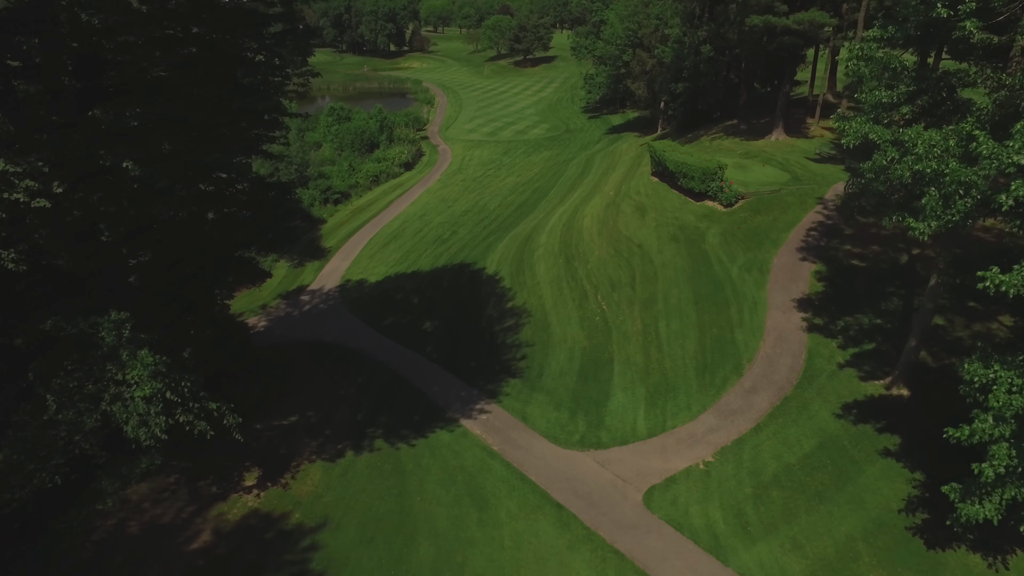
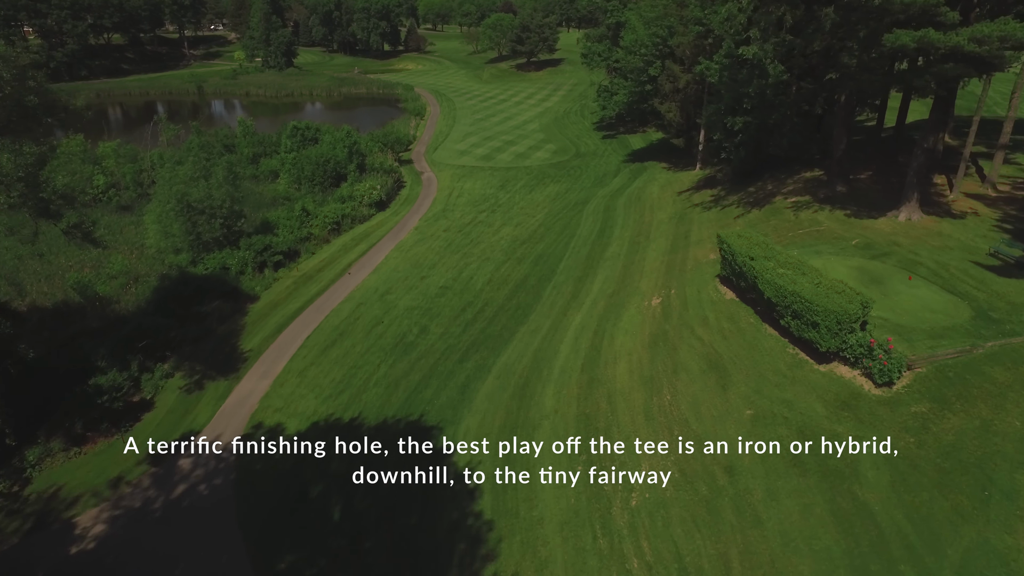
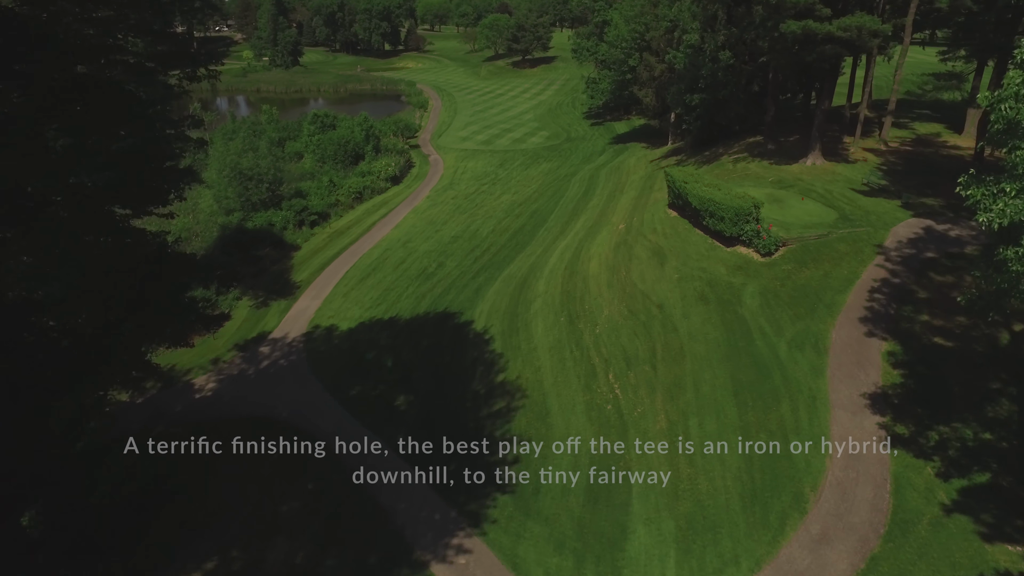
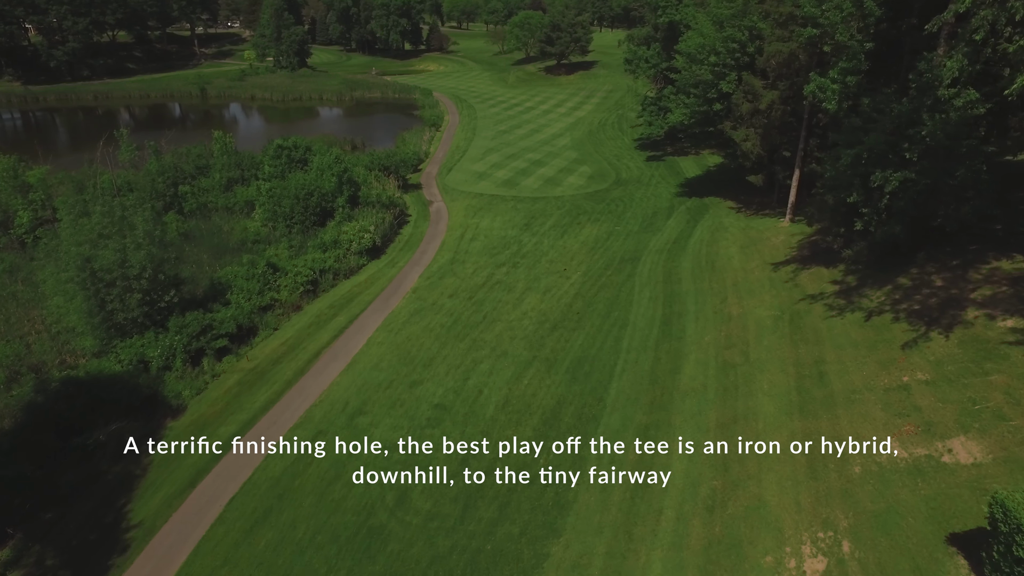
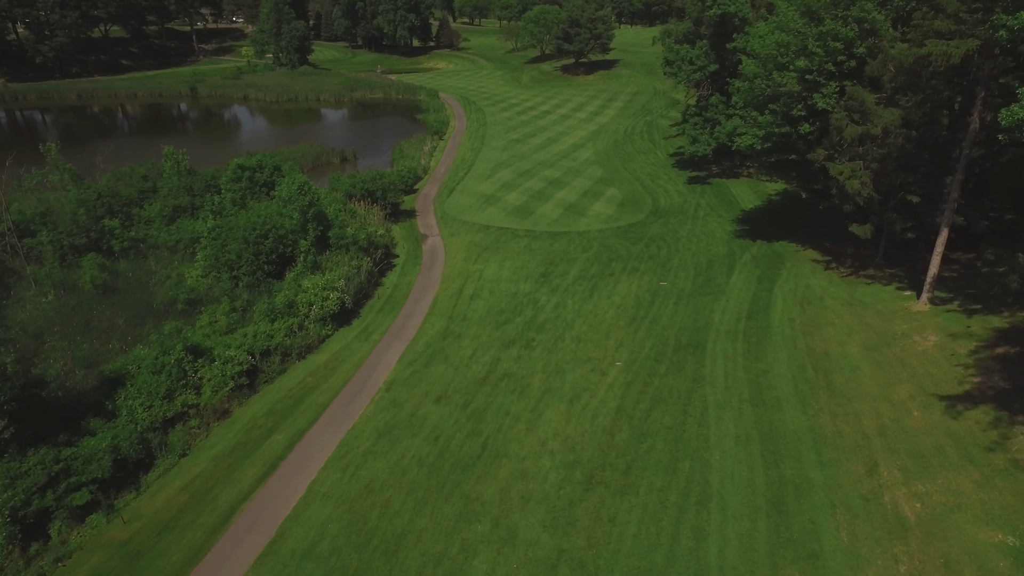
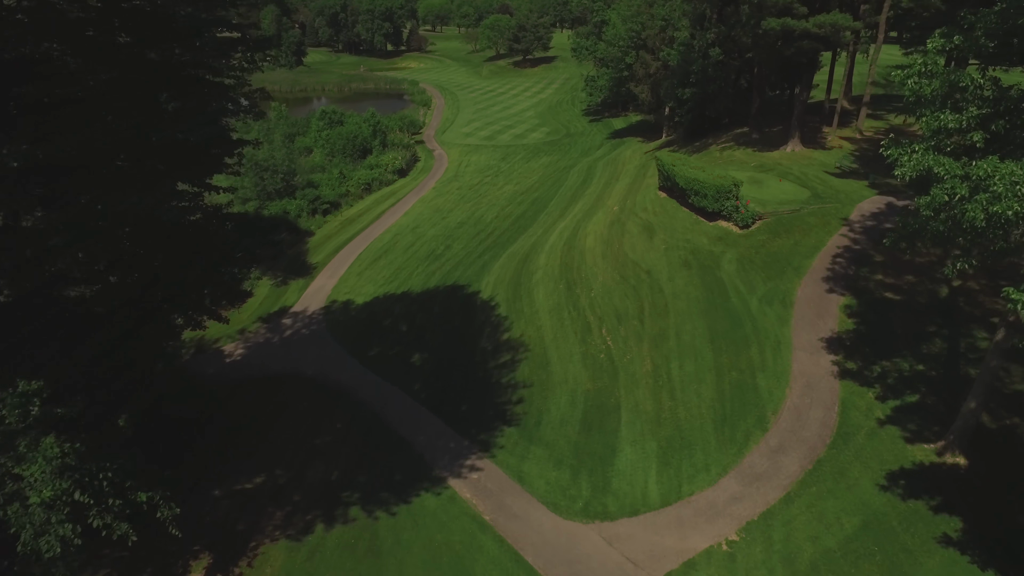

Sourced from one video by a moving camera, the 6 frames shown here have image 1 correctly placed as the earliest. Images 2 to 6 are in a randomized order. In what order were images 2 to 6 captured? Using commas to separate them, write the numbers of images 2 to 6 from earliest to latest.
6, 3, 2, 4, 5
